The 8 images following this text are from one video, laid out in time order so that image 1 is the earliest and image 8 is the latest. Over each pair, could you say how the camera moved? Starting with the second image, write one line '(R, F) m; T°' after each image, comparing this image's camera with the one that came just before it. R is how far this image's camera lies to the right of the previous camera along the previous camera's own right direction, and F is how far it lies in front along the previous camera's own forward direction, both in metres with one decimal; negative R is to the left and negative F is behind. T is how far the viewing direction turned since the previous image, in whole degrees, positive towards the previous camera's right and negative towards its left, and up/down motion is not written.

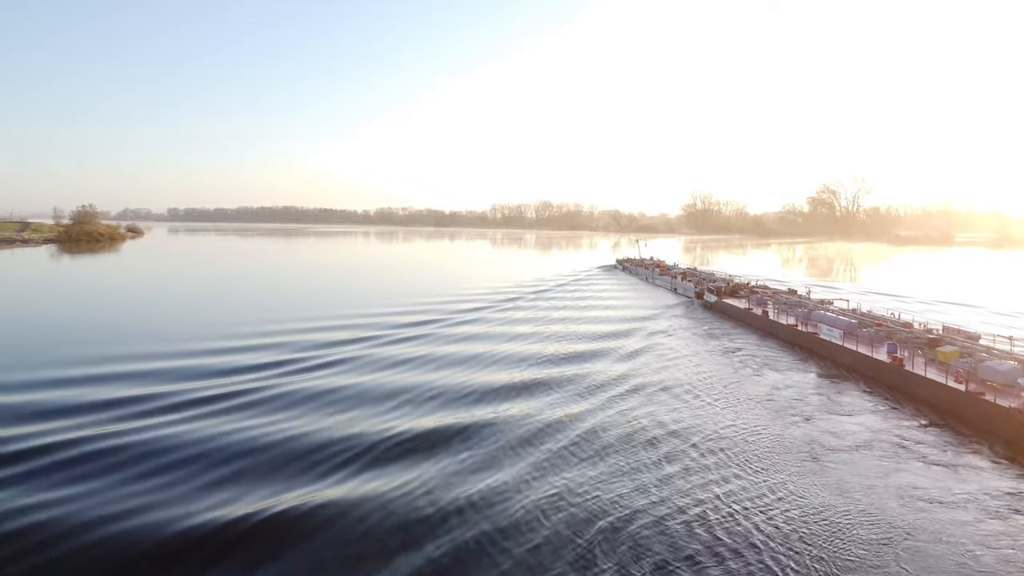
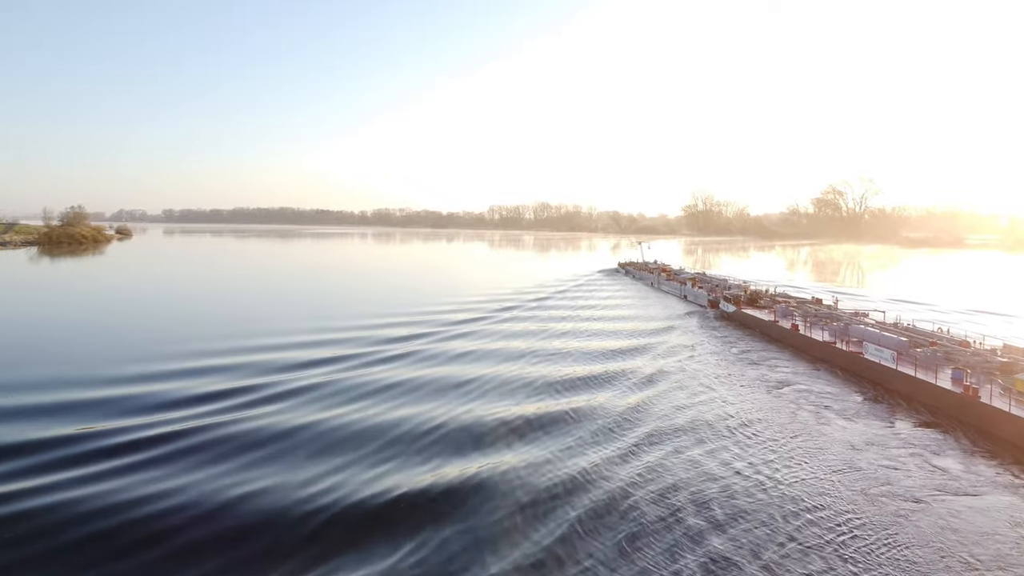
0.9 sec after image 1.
(+0.1, +3.2) m; 0°
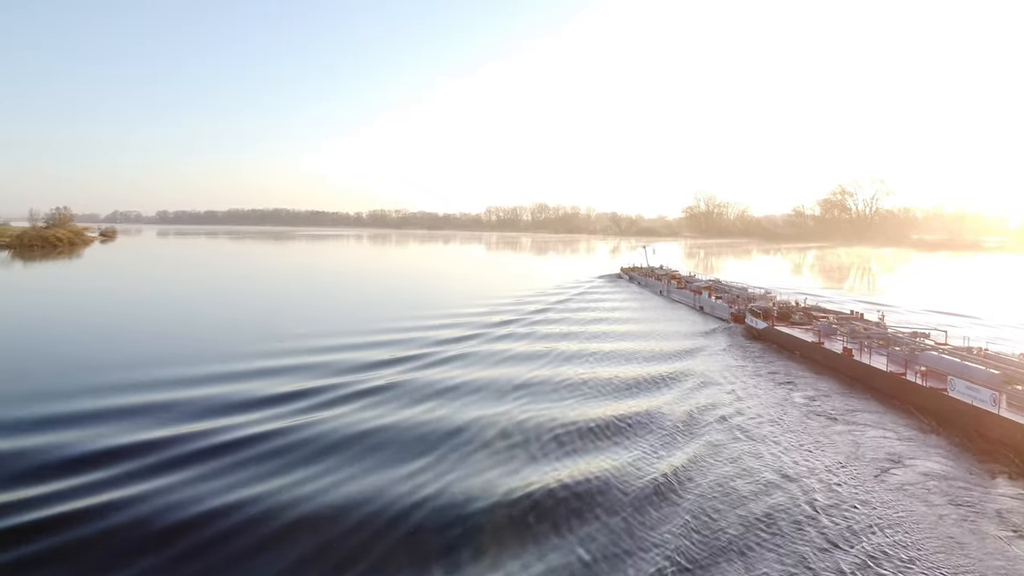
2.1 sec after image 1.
(+0.1, +4.0) m; 0°
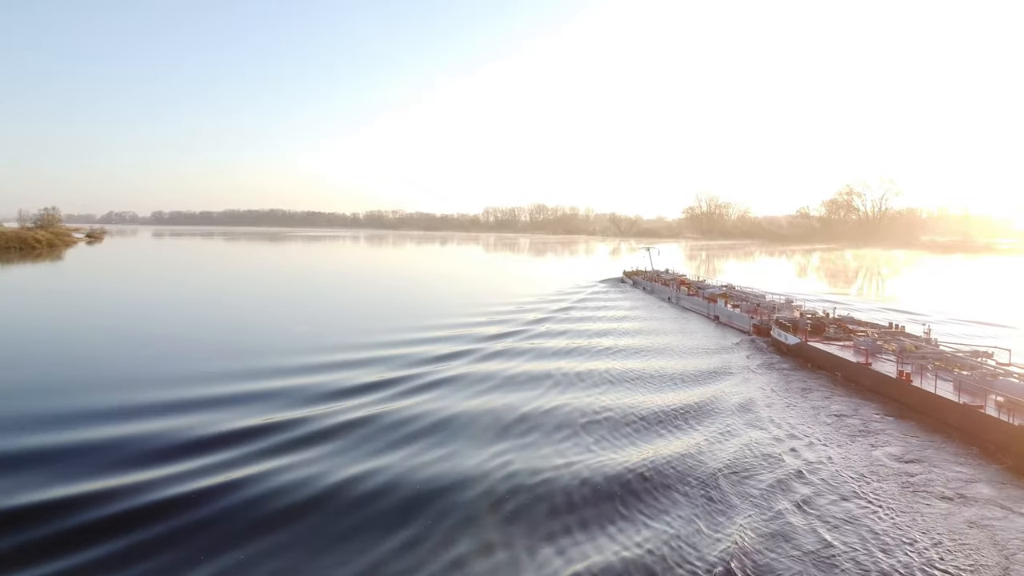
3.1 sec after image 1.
(0.0, +3.0) m; 0°
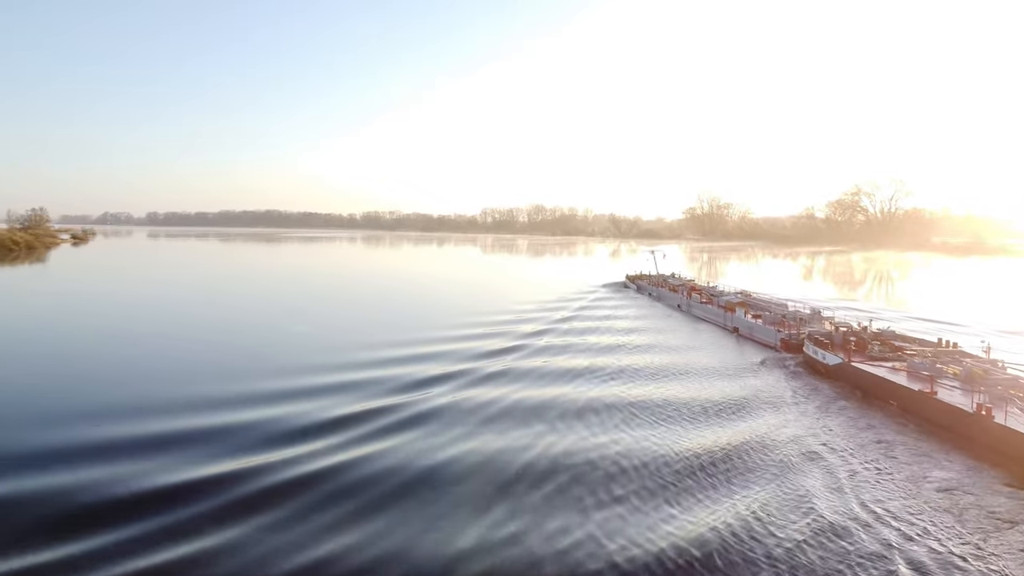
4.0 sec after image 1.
(0.0, +3.0) m; 0°
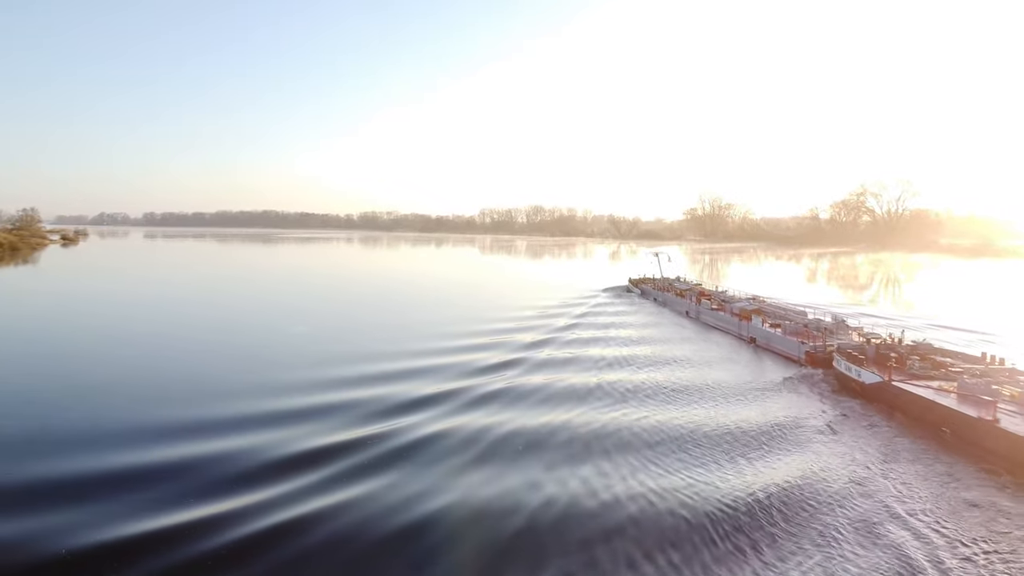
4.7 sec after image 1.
(0.0, +2.0) m; 0°
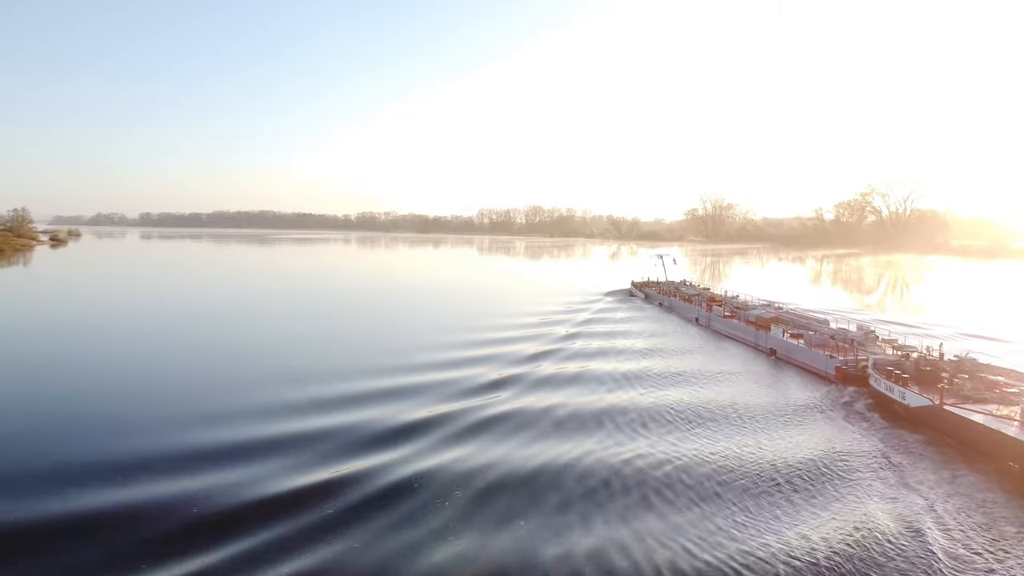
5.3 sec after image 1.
(0.0, +2.1) m; 0°
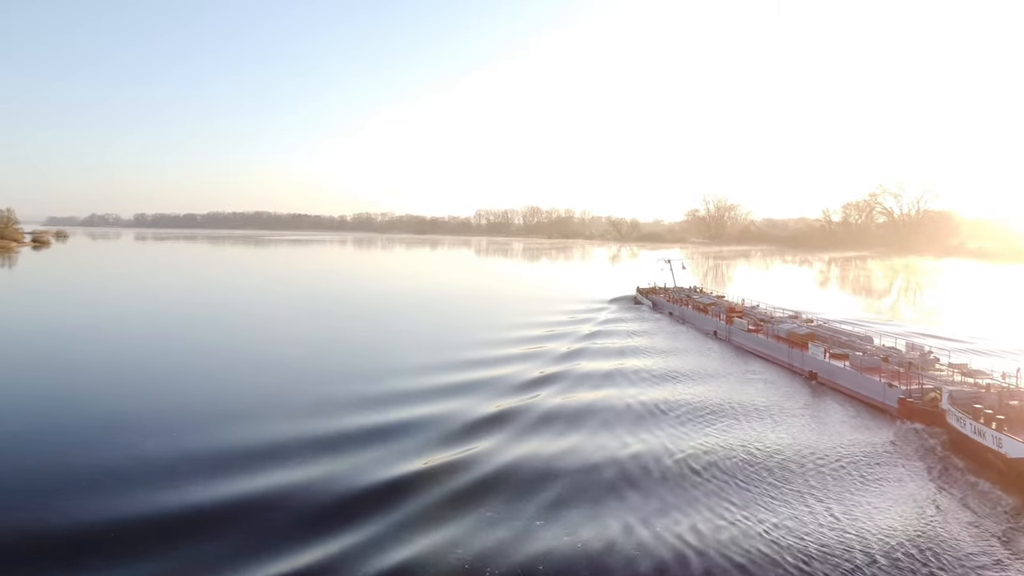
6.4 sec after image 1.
(0.0, +3.3) m; 0°
